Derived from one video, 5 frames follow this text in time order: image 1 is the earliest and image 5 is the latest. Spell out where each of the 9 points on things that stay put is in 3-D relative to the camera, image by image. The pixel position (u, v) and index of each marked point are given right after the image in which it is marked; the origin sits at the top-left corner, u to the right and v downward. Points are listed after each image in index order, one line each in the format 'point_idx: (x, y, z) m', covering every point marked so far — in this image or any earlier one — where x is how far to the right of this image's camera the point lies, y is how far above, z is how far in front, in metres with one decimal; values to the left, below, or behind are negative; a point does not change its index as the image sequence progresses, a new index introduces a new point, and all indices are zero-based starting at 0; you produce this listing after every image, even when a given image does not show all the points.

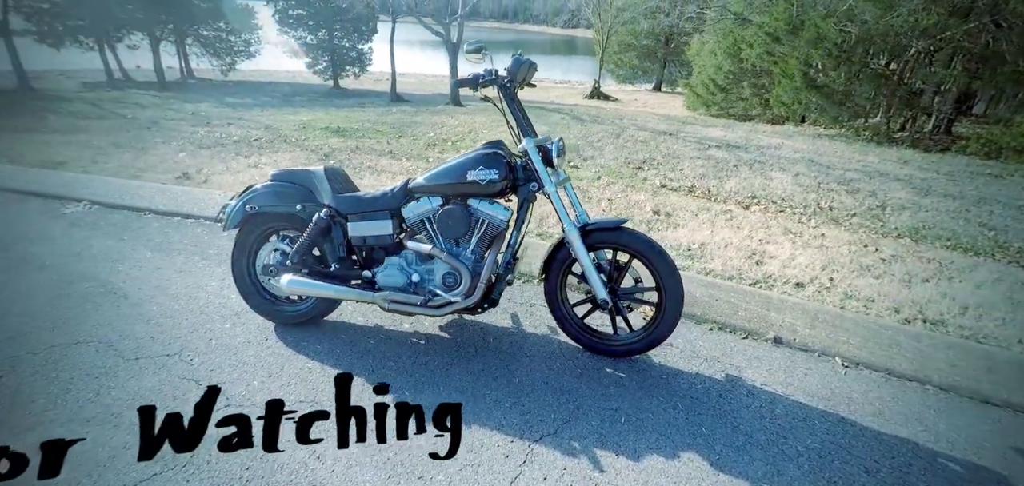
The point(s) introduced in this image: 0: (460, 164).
0: (-0.3, +0.4, +2.8) m
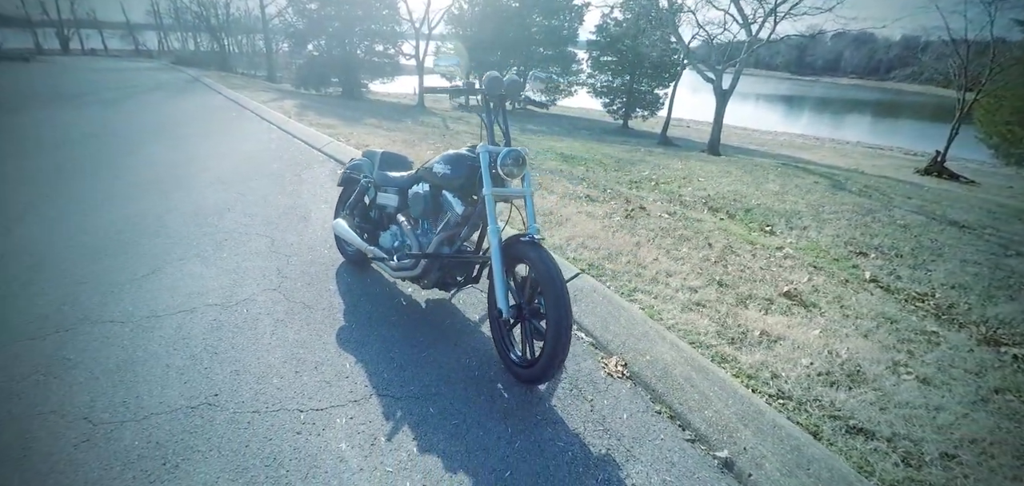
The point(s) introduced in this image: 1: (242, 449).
0: (-0.4, +0.5, +3.2) m
1: (-1.2, -0.9, +2.5) m
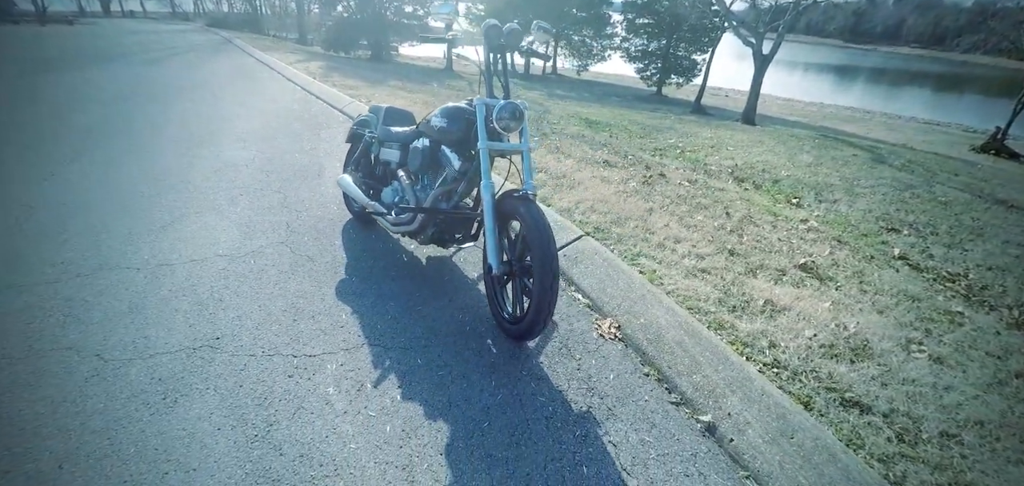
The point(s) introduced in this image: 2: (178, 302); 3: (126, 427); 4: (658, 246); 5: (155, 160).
0: (-0.4, +0.8, +3.2) m
1: (-1.3, -0.7, +2.5) m
2: (-2.0, -0.4, +3.3) m
3: (-1.7, -0.8, +2.3) m
4: (+1.0, 0.0, +3.7) m
5: (-3.7, +0.9, +5.6) m
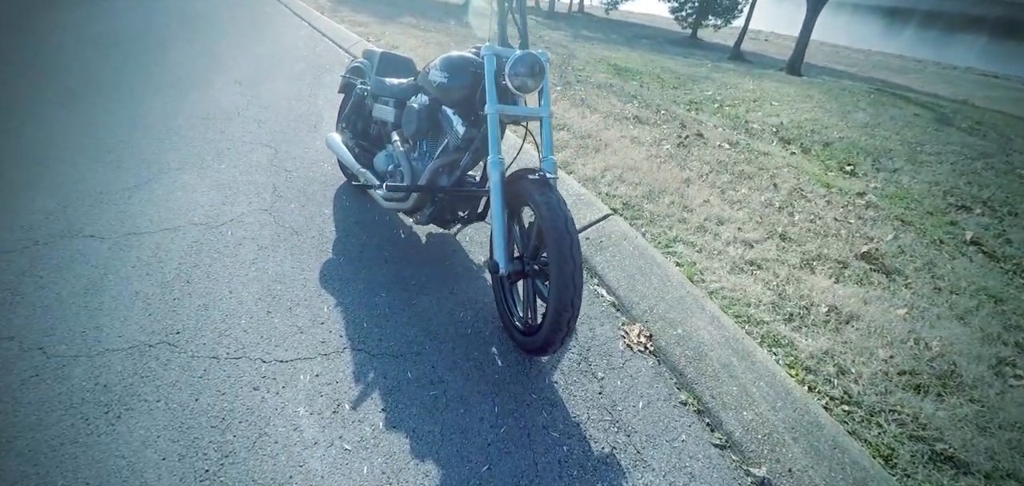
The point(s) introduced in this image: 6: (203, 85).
0: (-0.3, +0.9, +2.6) m
1: (-1.3, -0.6, +2.1) m
2: (-2.0, -0.2, +2.9) m
3: (-1.6, -0.8, +2.0) m
4: (+1.1, +0.1, +3.1) m
5: (-3.5, +1.3, +5.1) m
6: (-3.2, +1.6, +5.6) m
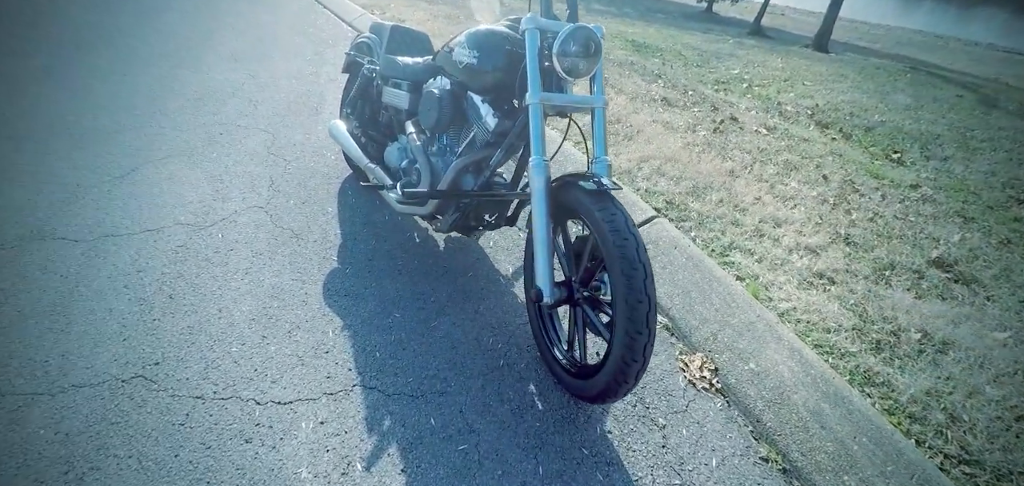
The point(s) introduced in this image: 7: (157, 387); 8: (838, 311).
0: (-0.2, +0.8, +2.1) m
1: (-1.1, -0.7, +1.8) m
2: (-1.8, -0.3, +2.5) m
3: (-1.5, -0.8, +1.6) m
4: (+1.2, 0.0, +2.7) m
5: (-3.4, +1.4, +4.6) m
6: (-3.0, +1.7, +5.1) m
7: (-1.3, -0.5, +2.0) m
8: (+1.4, -0.3, +2.3) m
